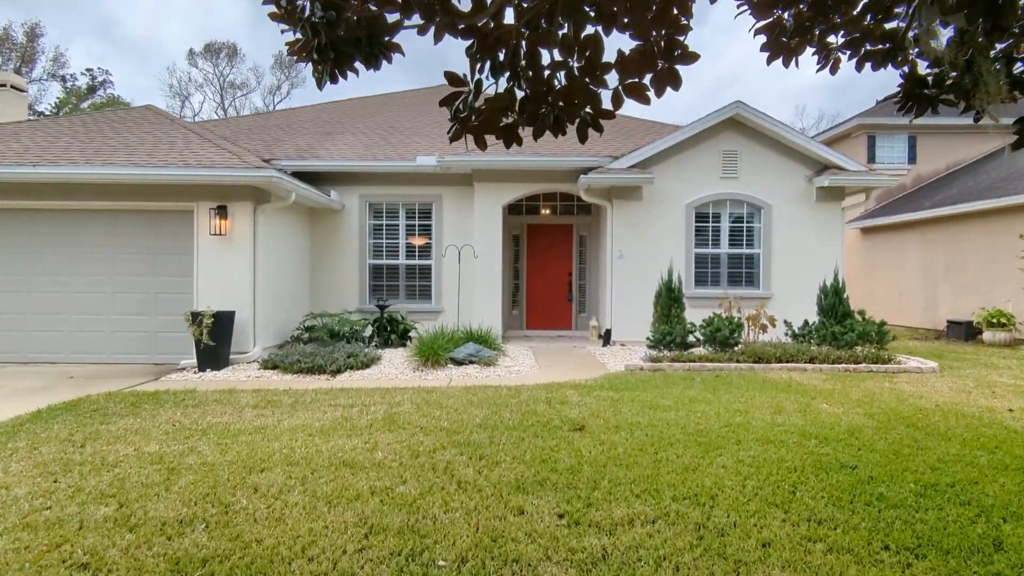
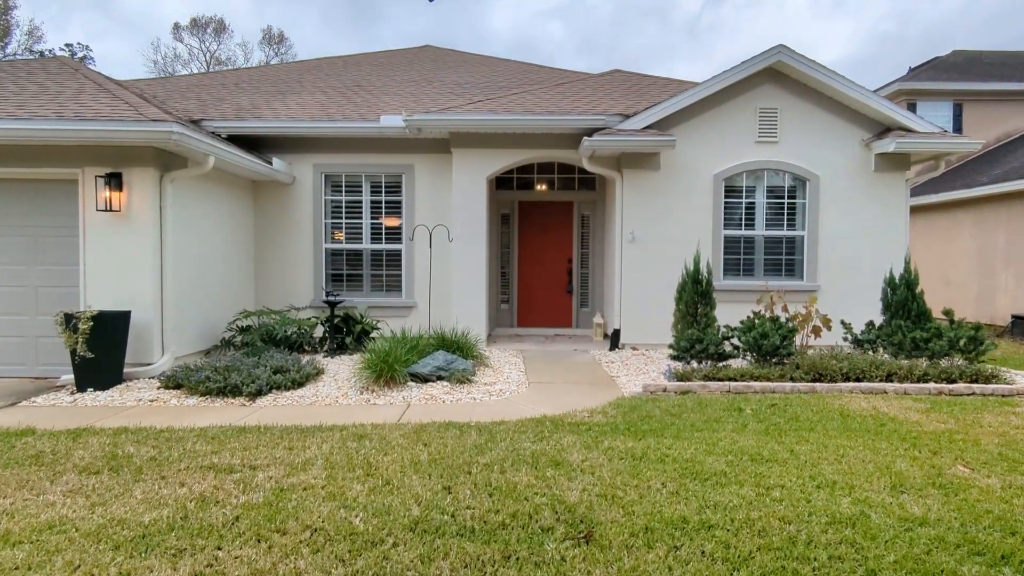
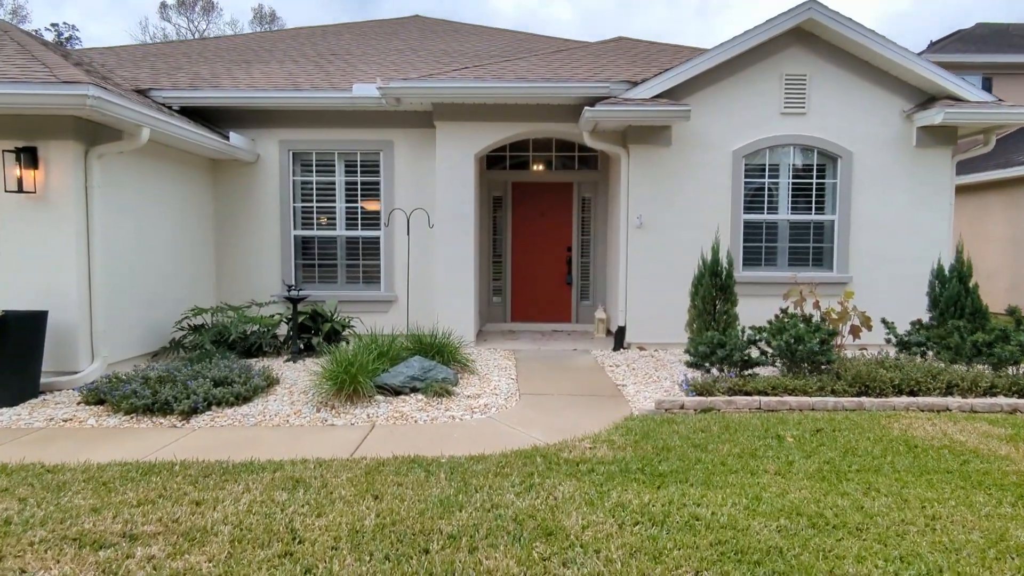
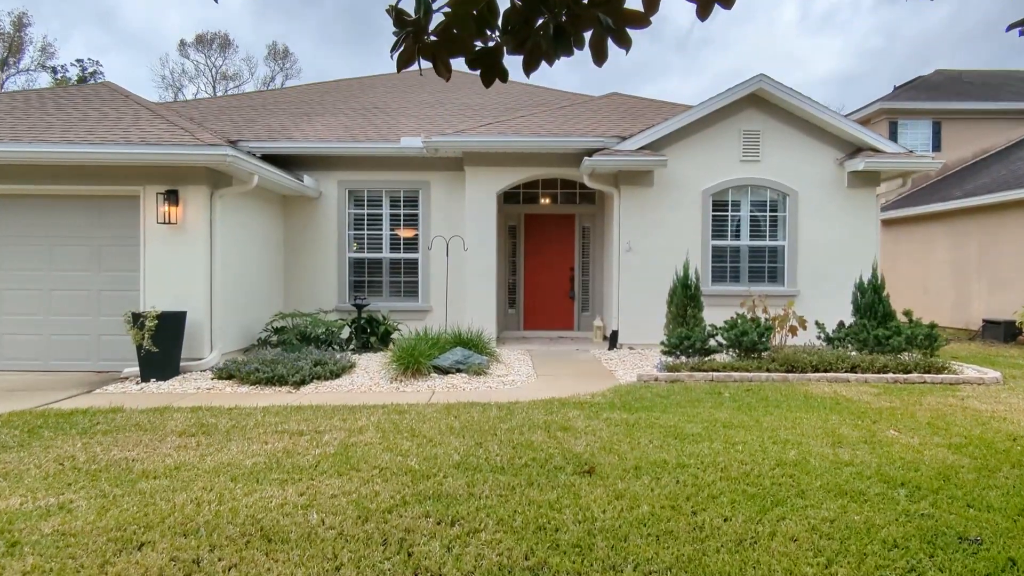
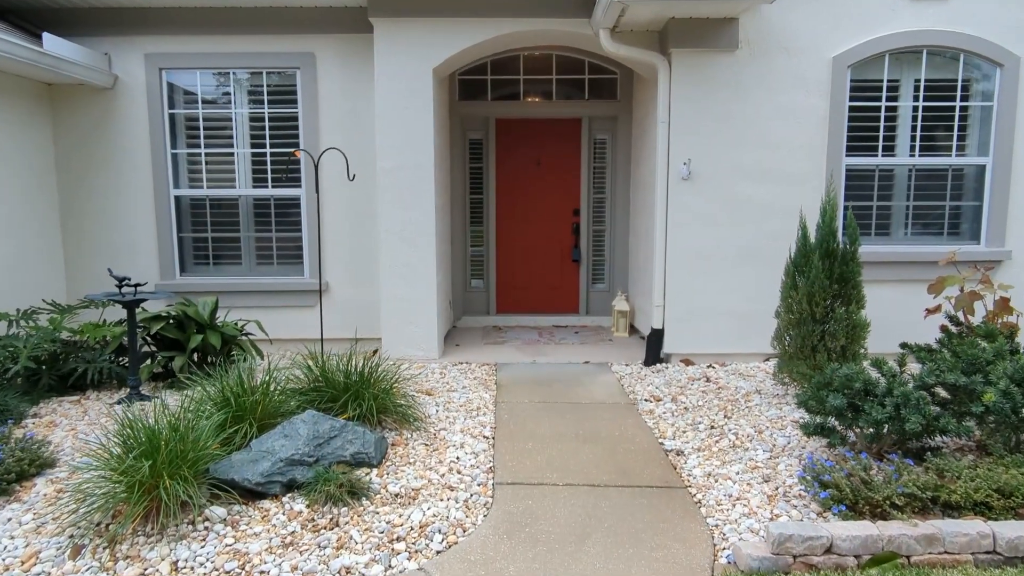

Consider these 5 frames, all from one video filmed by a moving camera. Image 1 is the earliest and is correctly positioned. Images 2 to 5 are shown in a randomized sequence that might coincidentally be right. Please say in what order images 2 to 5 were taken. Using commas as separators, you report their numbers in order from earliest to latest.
4, 2, 3, 5
